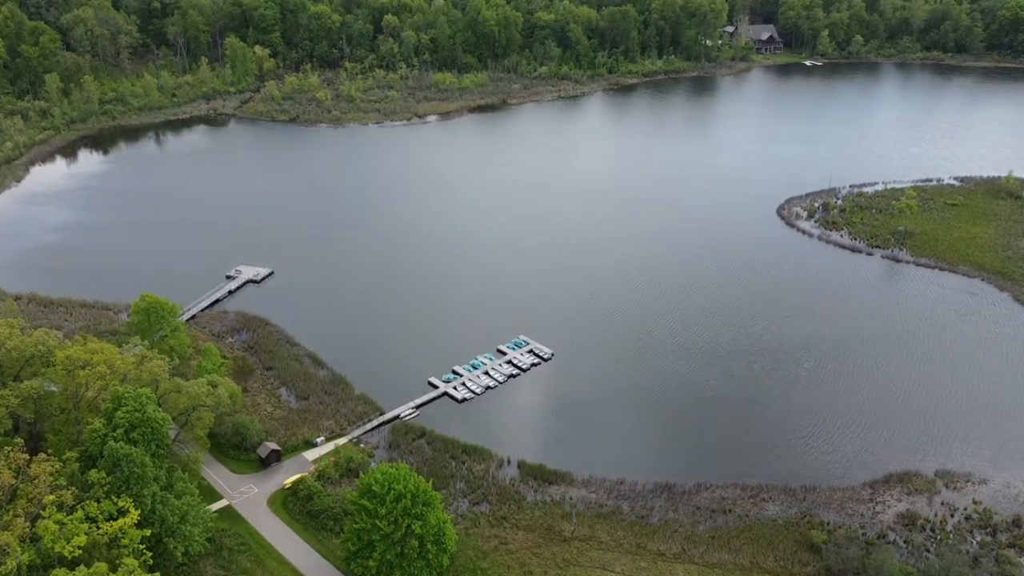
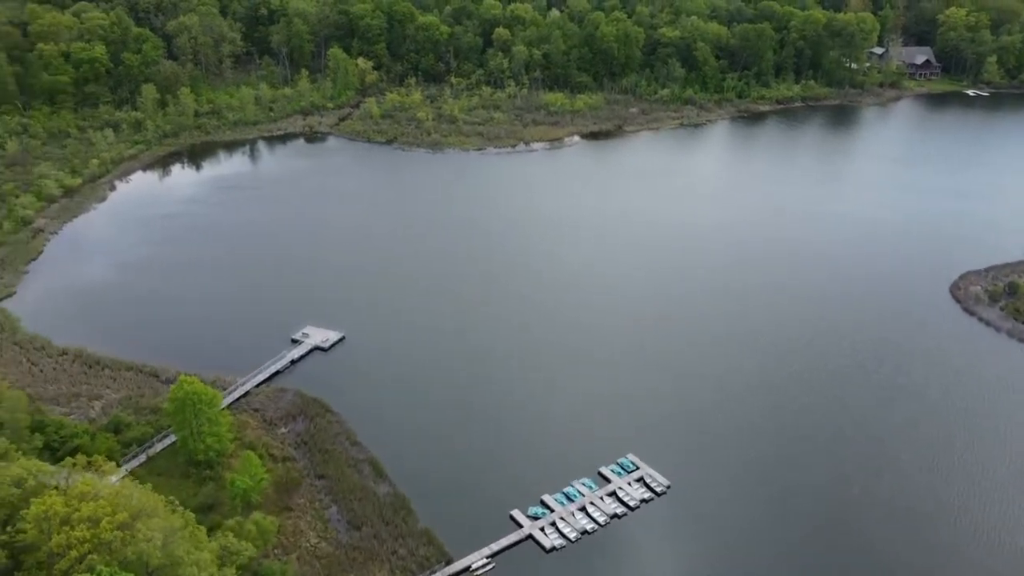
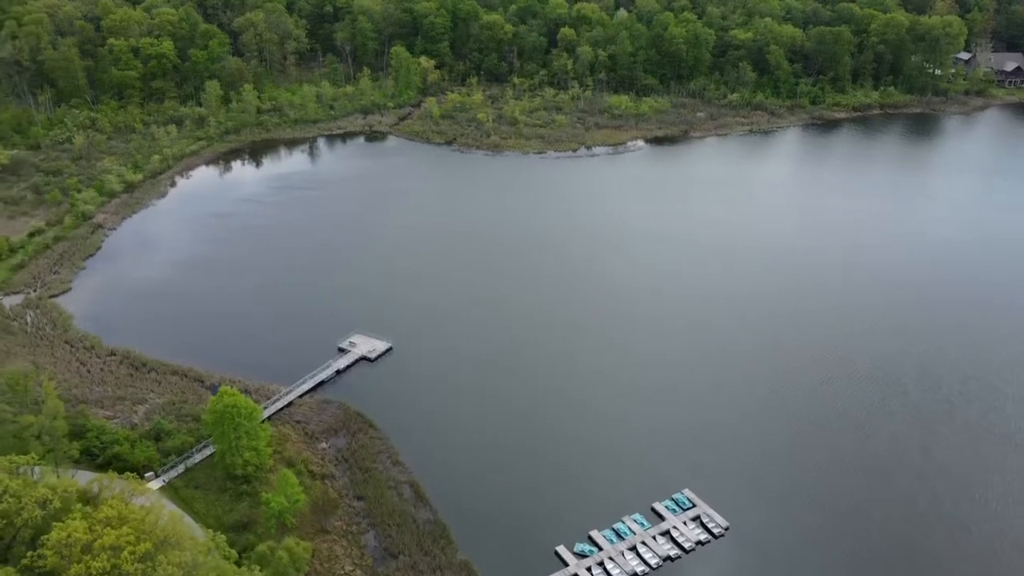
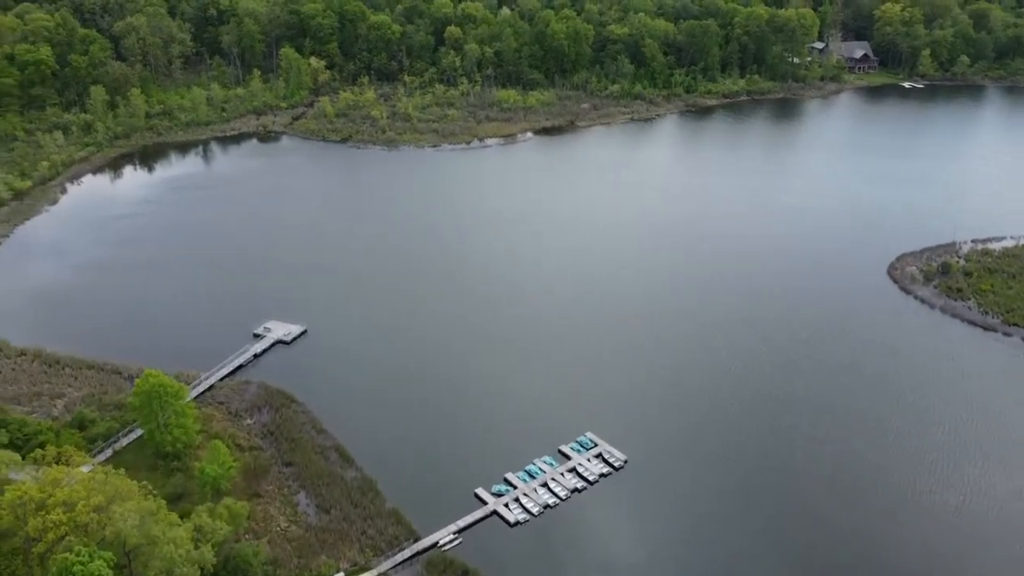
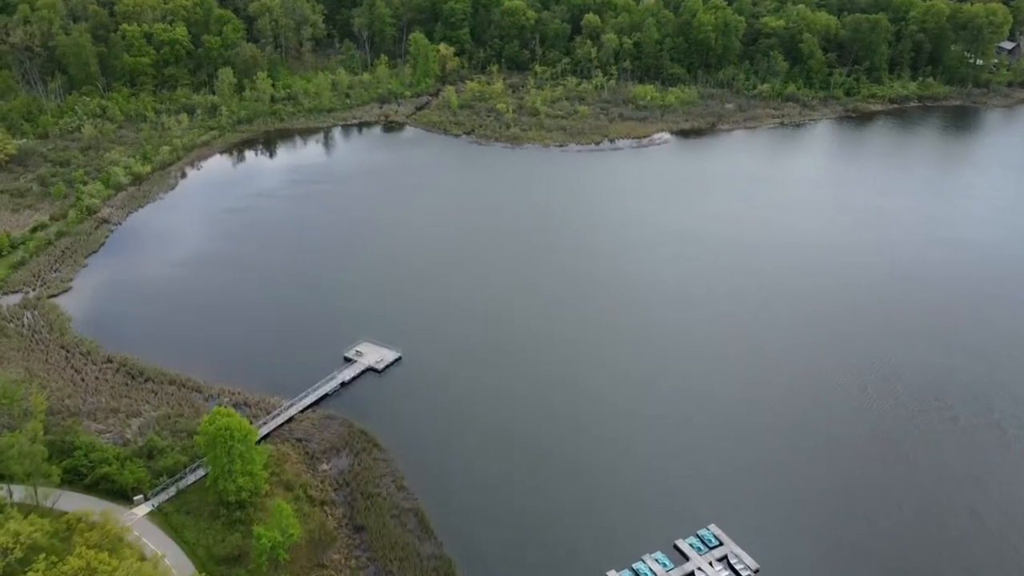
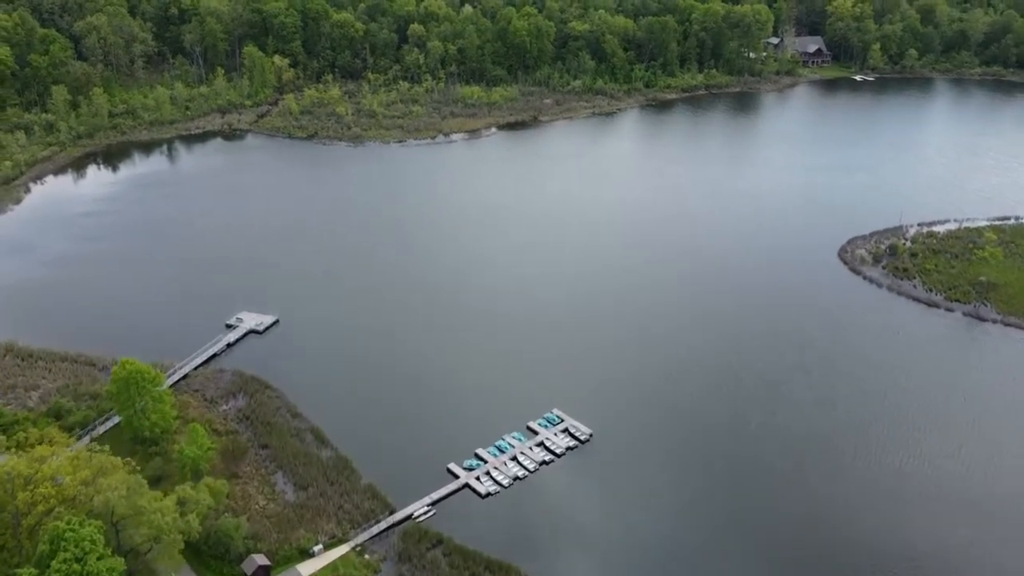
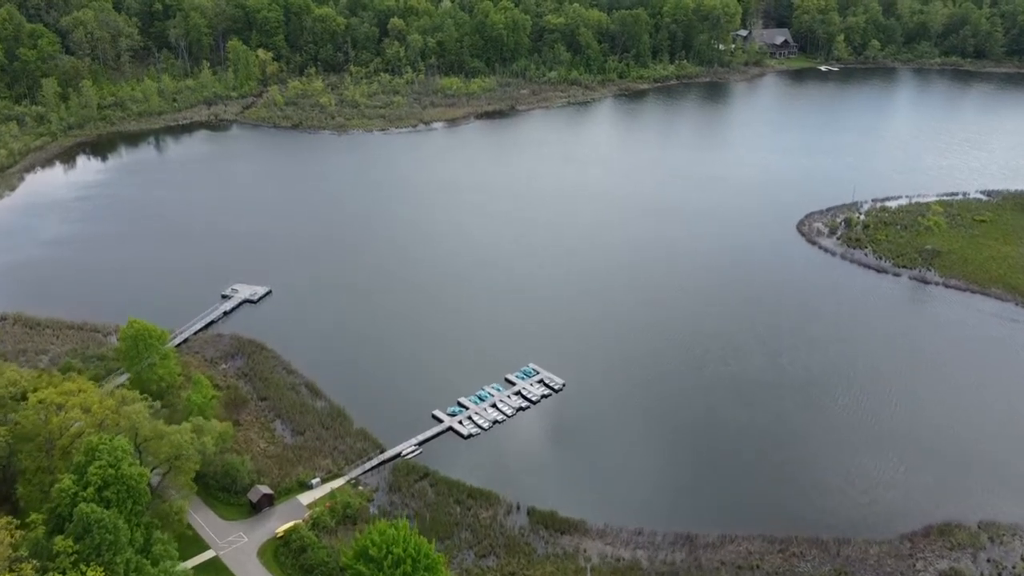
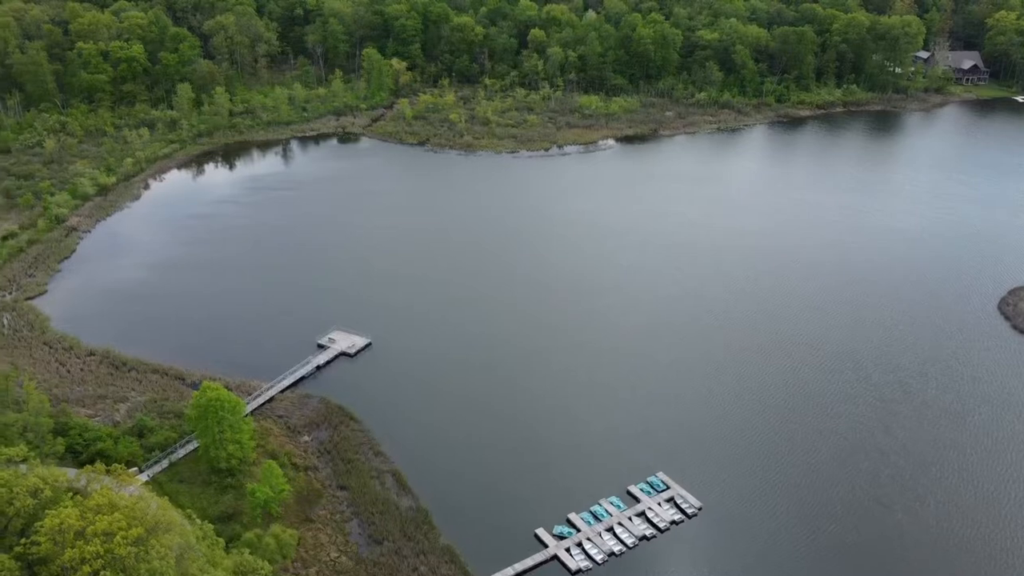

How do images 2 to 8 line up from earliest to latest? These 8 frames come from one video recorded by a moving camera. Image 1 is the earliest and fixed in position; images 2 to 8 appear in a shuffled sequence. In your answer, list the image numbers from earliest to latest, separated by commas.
7, 6, 4, 2, 8, 3, 5
